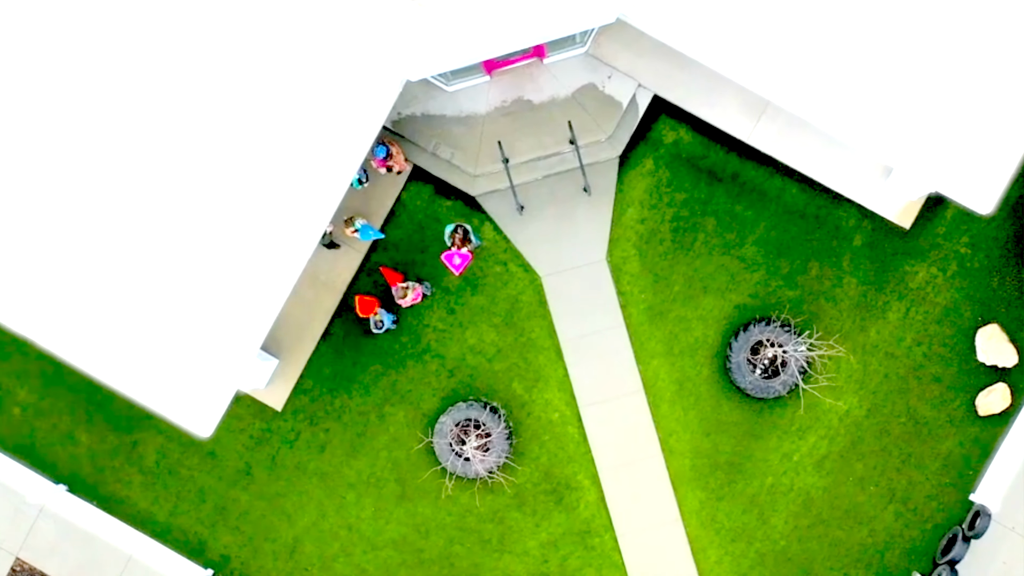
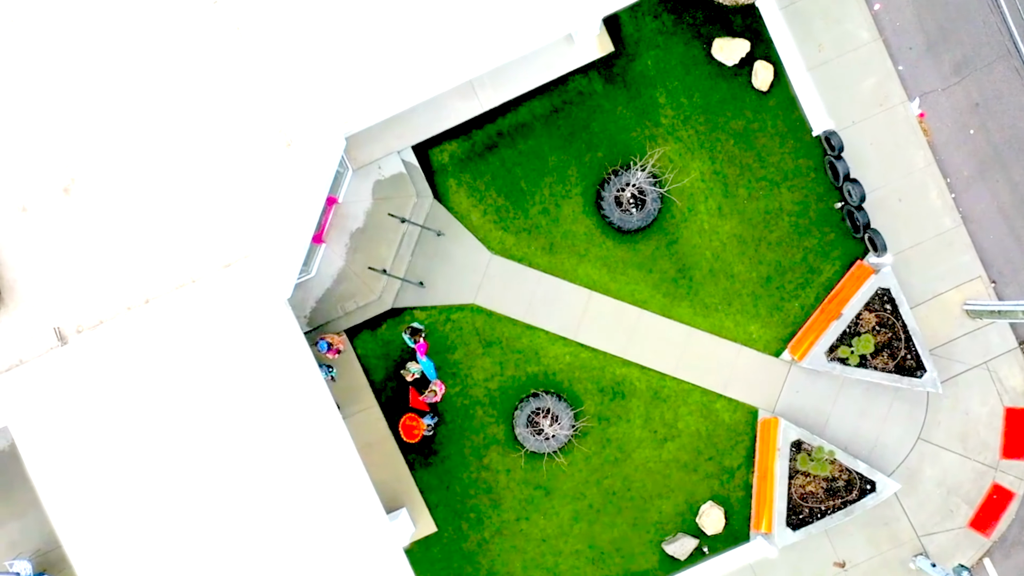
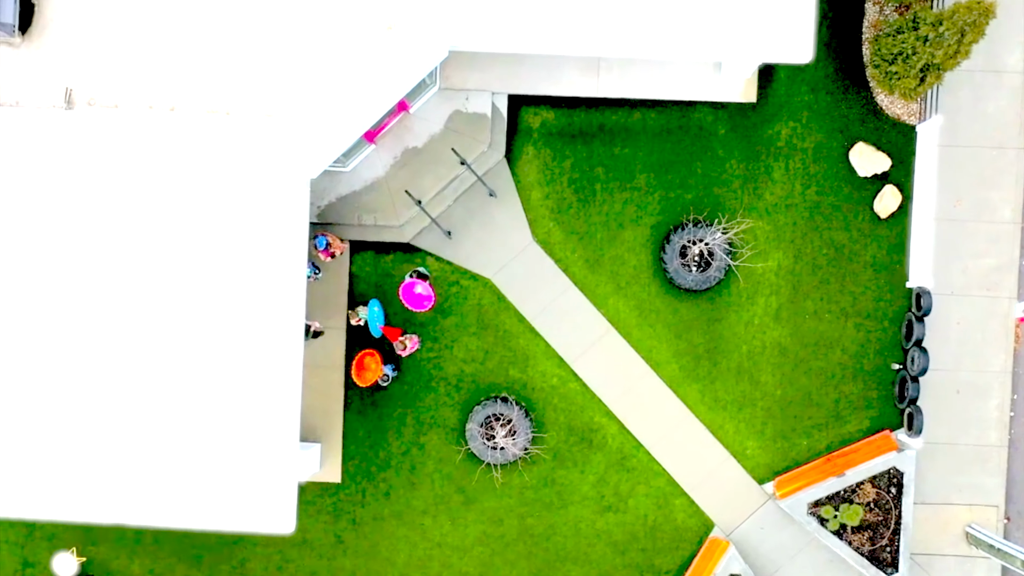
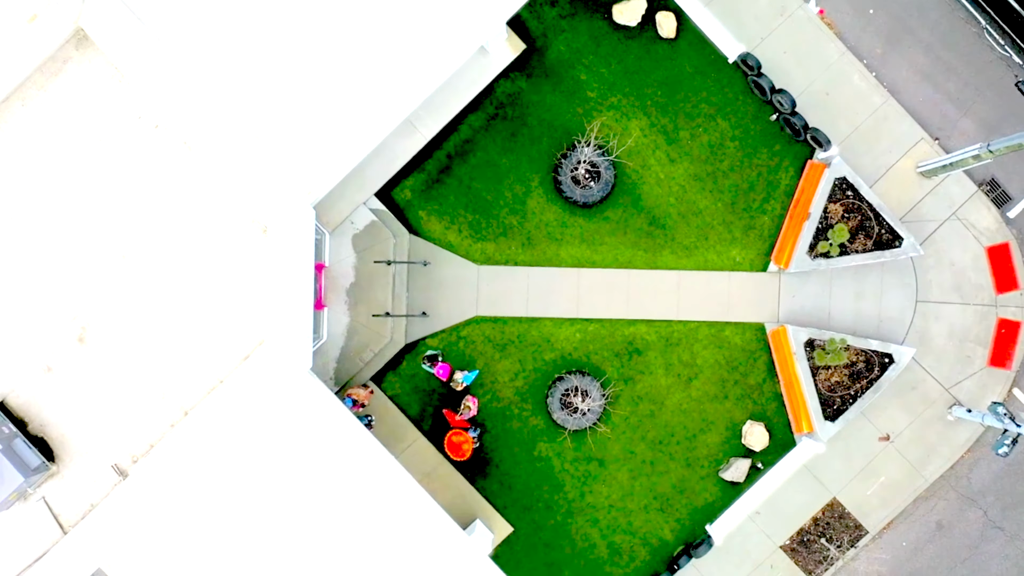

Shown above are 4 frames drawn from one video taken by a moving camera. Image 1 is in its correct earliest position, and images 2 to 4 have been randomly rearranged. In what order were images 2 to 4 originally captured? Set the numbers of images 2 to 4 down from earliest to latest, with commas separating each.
3, 2, 4
